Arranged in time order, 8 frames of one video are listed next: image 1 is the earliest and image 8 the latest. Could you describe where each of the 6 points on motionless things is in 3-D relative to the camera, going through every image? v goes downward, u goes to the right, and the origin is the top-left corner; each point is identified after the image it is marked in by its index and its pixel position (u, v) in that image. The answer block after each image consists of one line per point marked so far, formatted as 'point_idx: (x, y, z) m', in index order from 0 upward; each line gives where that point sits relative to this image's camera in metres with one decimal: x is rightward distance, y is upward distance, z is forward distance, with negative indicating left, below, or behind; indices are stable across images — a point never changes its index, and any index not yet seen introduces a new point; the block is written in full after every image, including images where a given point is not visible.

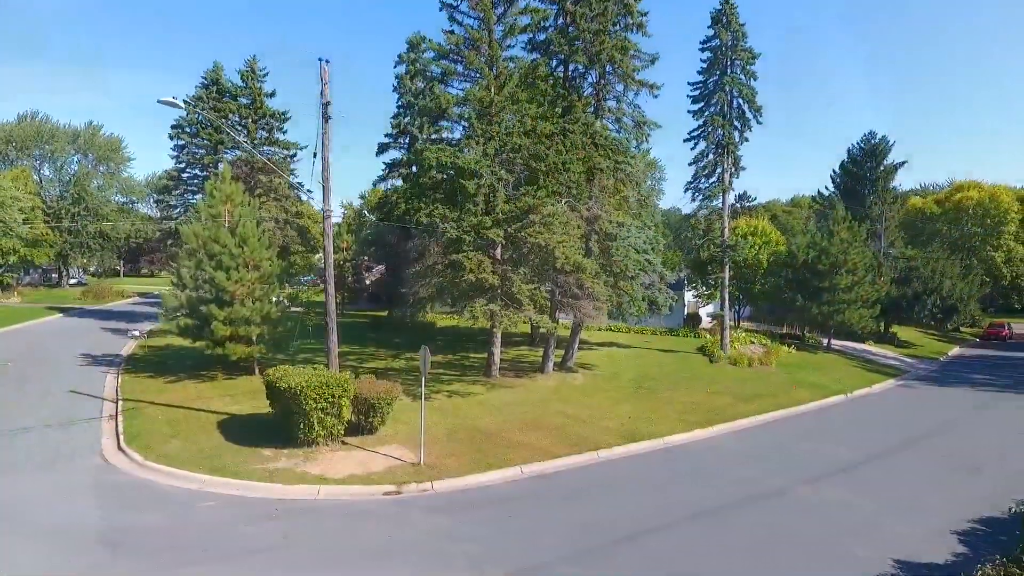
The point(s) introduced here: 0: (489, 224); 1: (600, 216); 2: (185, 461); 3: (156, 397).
0: (-0.7, +1.4, +15.9) m
1: (+2.6, +2.1, +18.2) m
2: (-6.1, -3.3, +11.8) m
3: (-9.3, -2.9, +16.6) m
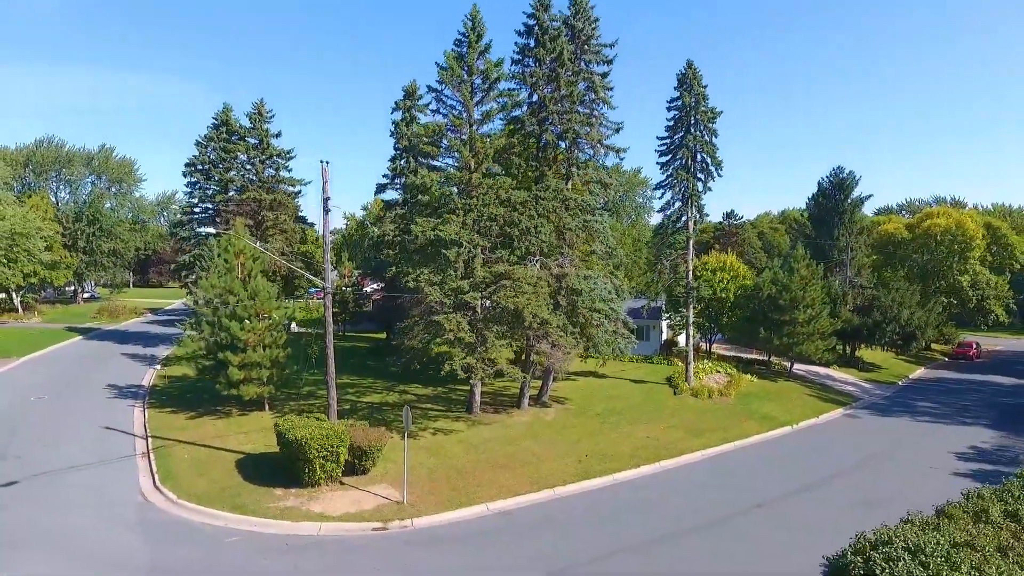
0: (-1.4, -0.1, +18.4) m
1: (+1.9, +0.5, +20.7) m
2: (-6.8, -4.9, +14.3) m
3: (-10.0, -4.5, +19.2) m
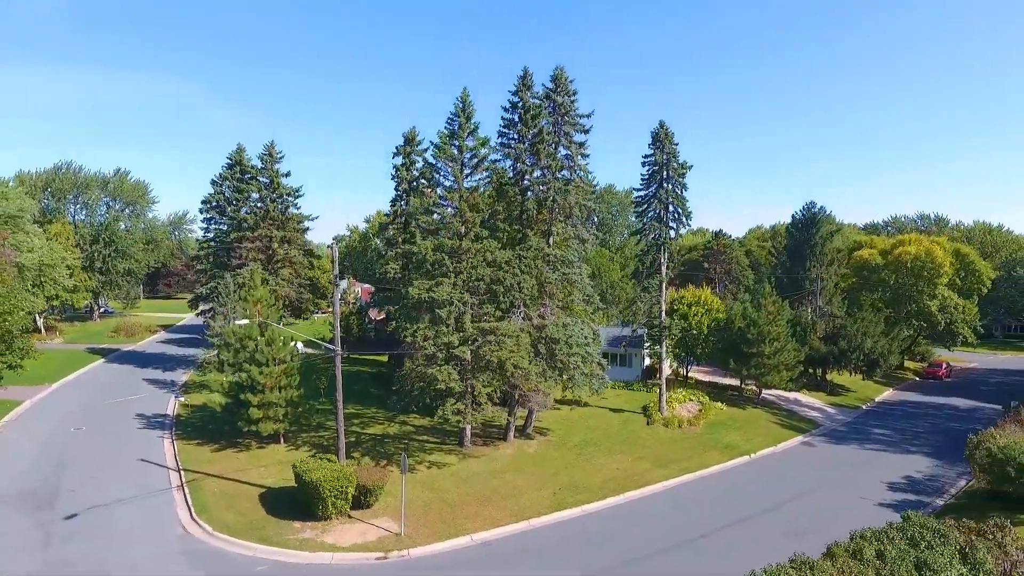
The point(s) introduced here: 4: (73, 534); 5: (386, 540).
0: (-1.9, -2.0, +21.2) m
1: (+1.4, -1.3, +23.4) m
2: (-7.4, -6.7, +17.1) m
3: (-10.5, -6.3, +22.0) m
4: (-11.8, -6.7, +16.9) m
5: (-3.4, -6.8, +16.9) m
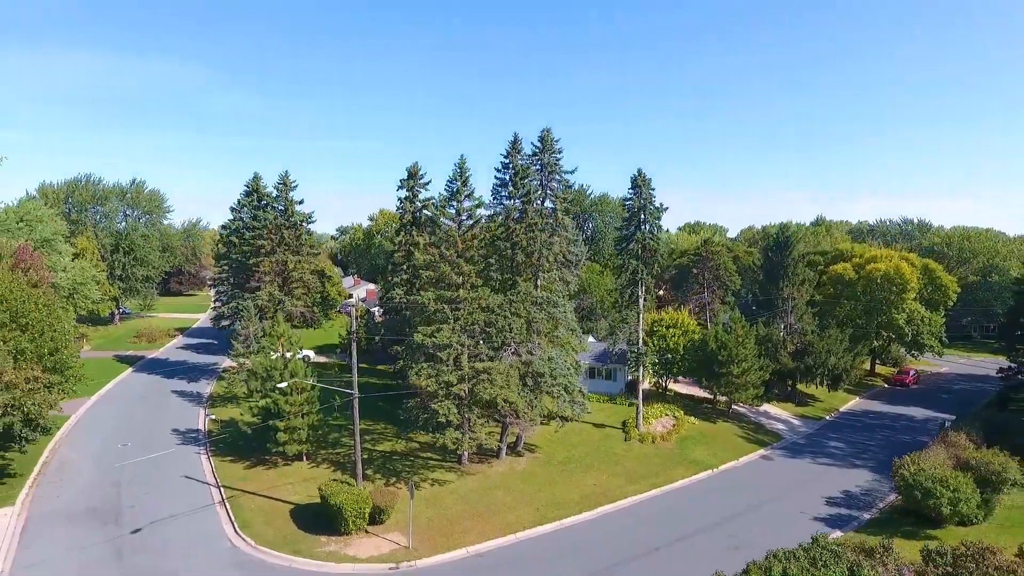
0: (-2.3, -3.7, +24.8) m
1: (+1.0, -3.0, +27.0) m
2: (-7.7, -8.5, +20.8) m
3: (-10.9, -8.0, +25.7) m
4: (-12.2, -8.5, +20.6) m
5: (-3.8, -8.7, +20.7) m
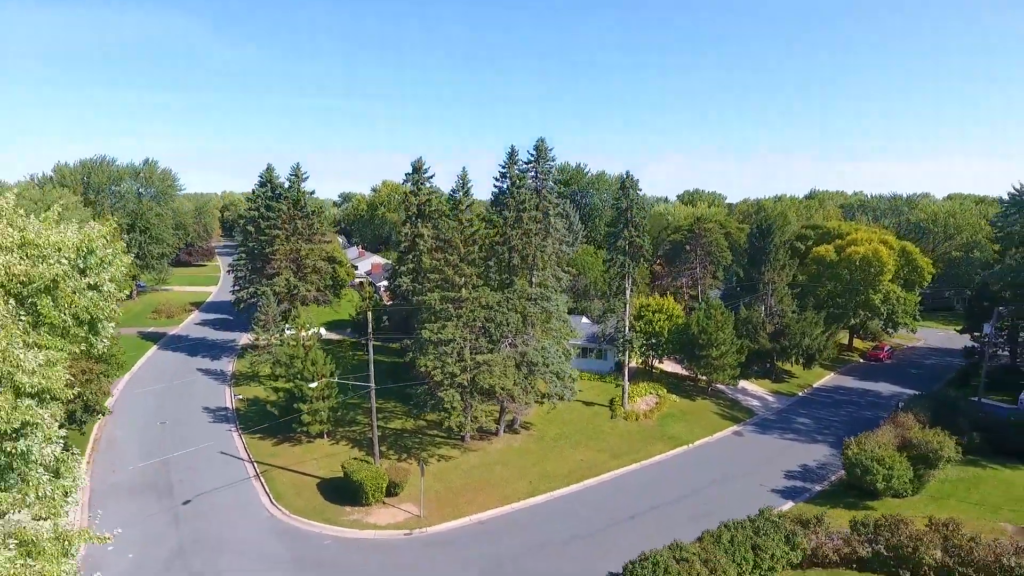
0: (-2.4, -3.8, +28.1) m
1: (+0.8, -2.9, +30.3) m
2: (-7.9, -8.8, +24.5) m
3: (-11.1, -8.0, +29.3) m
4: (-12.3, -8.8, +24.3) m
5: (-3.9, -9.0, +24.3) m
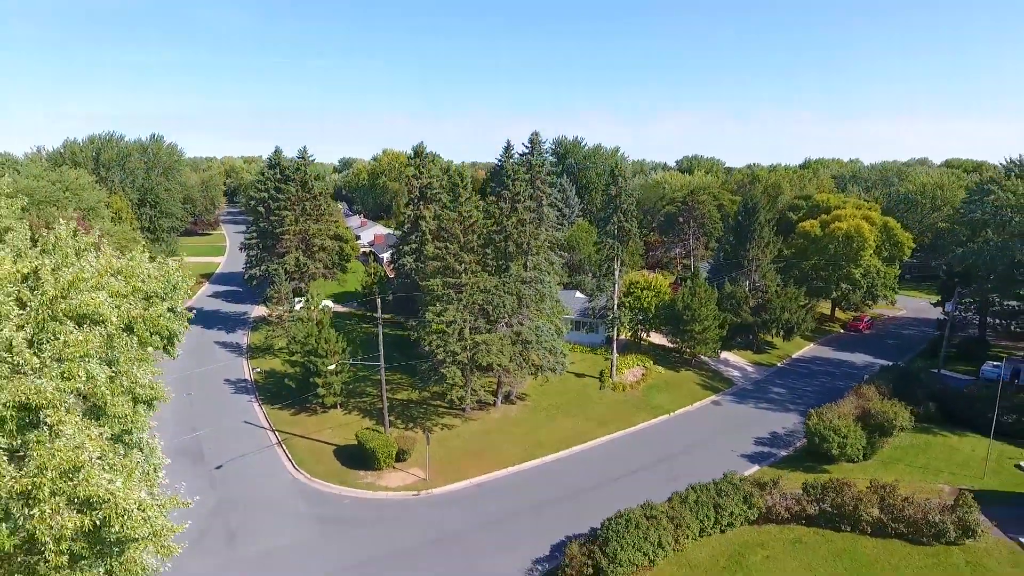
0: (-2.6, -3.1, +31.0) m
1: (+0.6, -2.1, +33.1) m
2: (-8.1, -8.4, +27.7) m
3: (-11.3, -7.3, +32.5) m
4: (-12.5, -8.4, +27.5) m
5: (-4.1, -8.5, +27.5) m
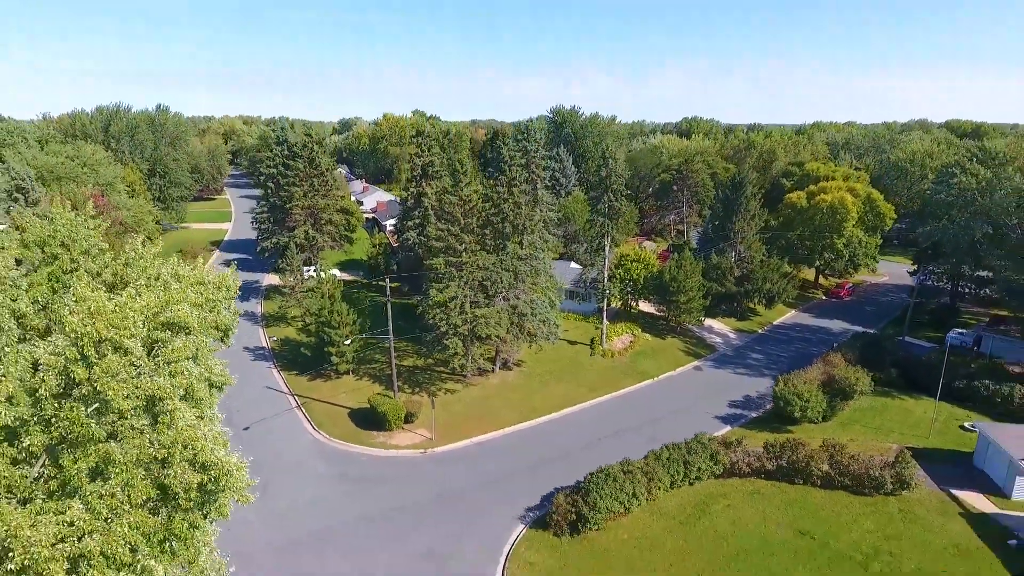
0: (-2.8, -1.9, +34.1) m
1: (+0.5, -0.8, +36.1) m
2: (-8.3, -7.4, +31.1) m
3: (-11.4, -6.0, +35.8) m
4: (-12.7, -7.5, +30.9) m
5: (-4.3, -7.6, +31.0) m
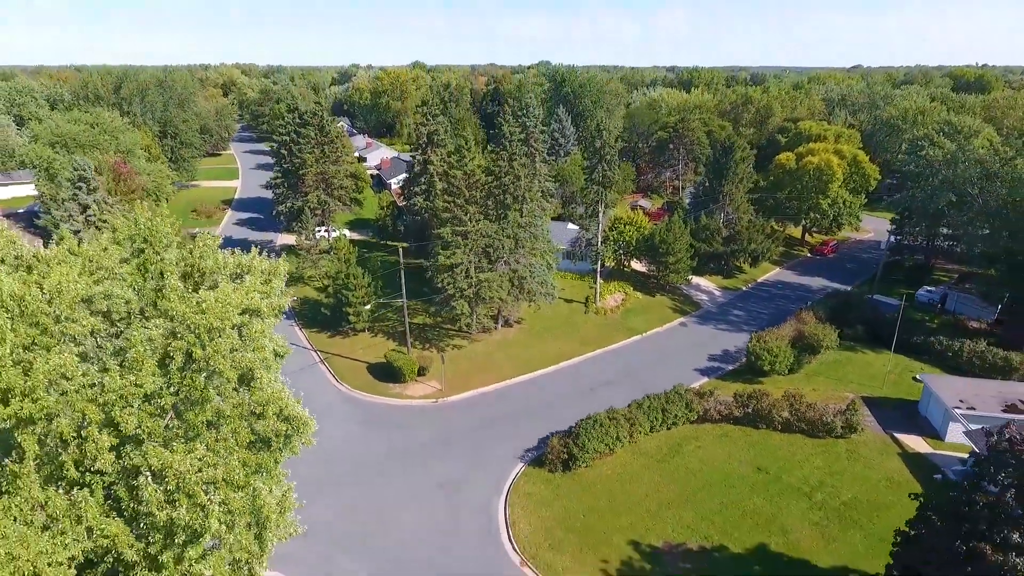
0: (-2.7, 0.0, +37.6) m
1: (+0.5, +1.4, +39.5) m
2: (-8.2, -5.7, +35.2) m
3: (-11.4, -3.9, +39.7) m
4: (-12.7, -5.7, +35.0) m
5: (-4.3, -5.9, +35.0) m
